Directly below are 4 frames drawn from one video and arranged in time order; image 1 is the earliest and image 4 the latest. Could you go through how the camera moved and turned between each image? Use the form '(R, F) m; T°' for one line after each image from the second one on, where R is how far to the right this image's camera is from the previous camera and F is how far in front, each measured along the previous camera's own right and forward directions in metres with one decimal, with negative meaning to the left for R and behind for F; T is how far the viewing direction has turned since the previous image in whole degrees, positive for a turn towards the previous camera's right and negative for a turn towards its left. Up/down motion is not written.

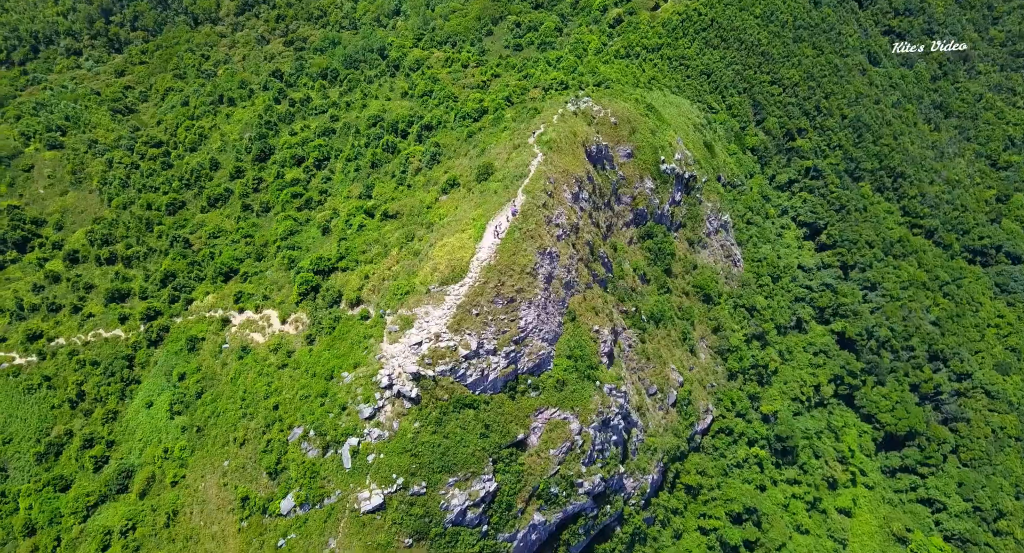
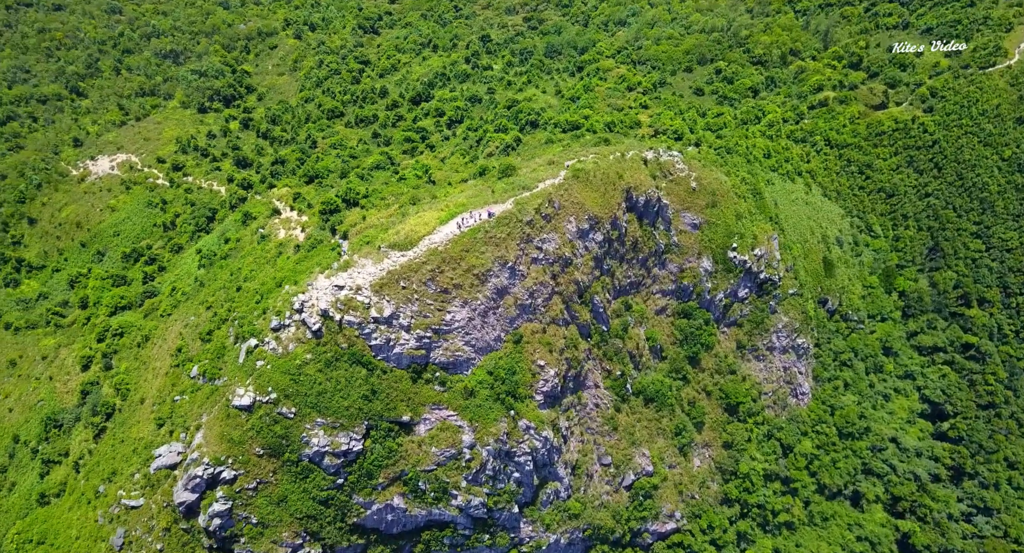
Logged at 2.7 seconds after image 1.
(+14.6, +2.6) m; -17°
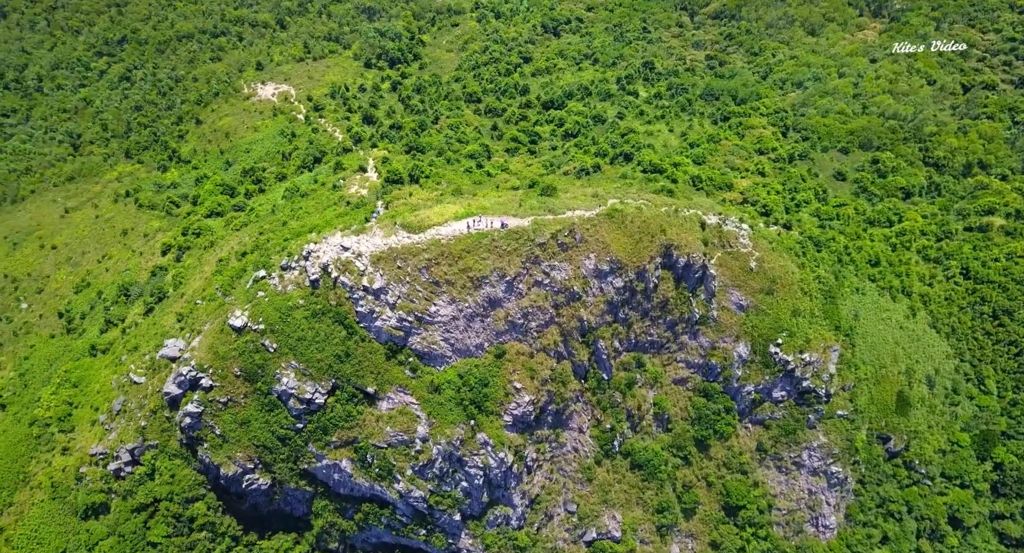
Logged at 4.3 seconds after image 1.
(+9.0, +1.4) m; -13°
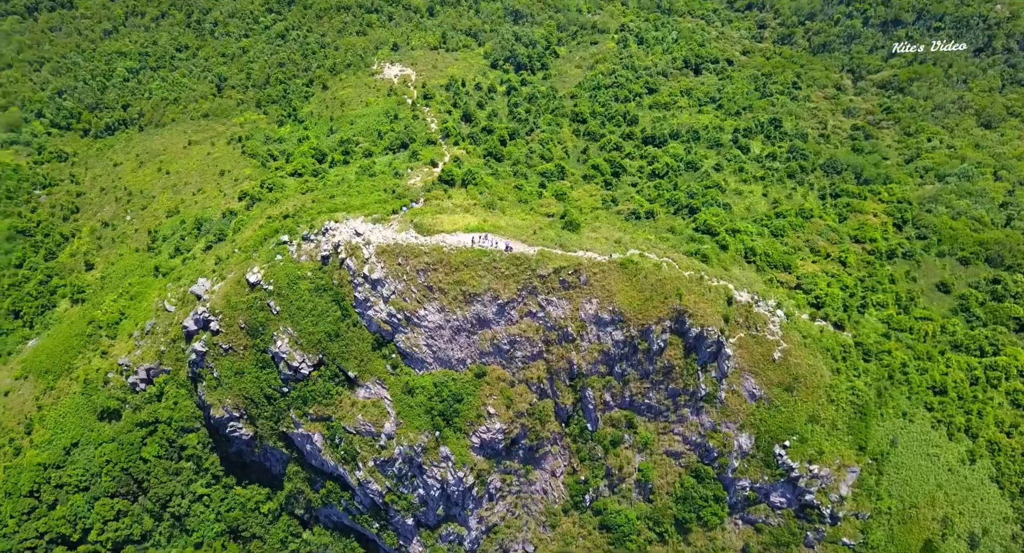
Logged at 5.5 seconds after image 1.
(+7.1, +1.4) m; -10°
